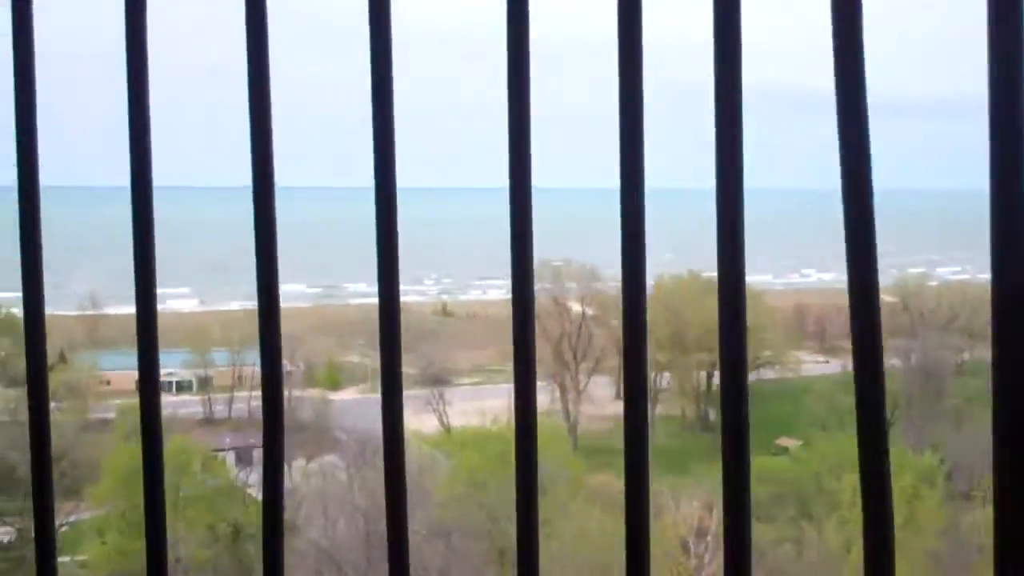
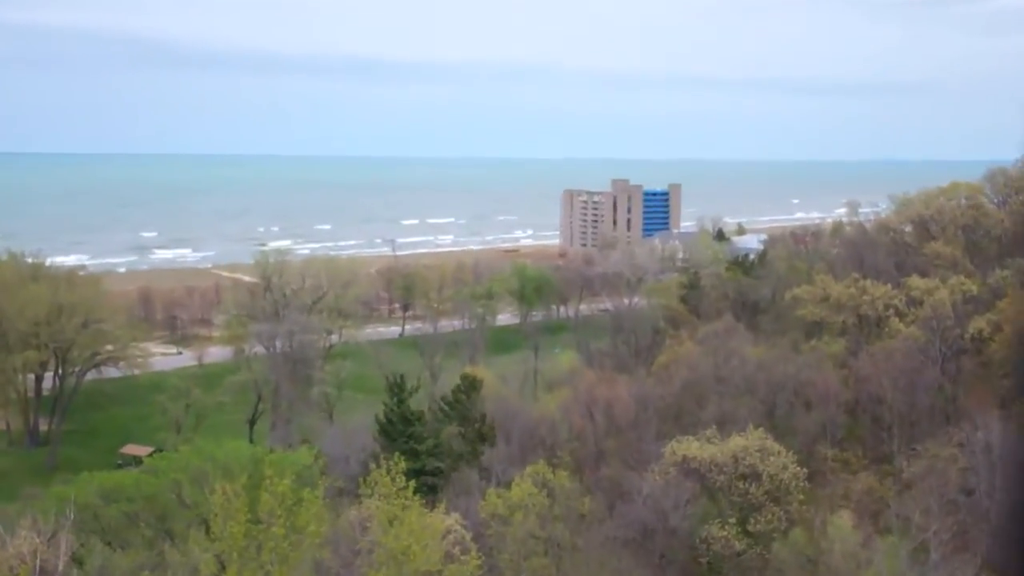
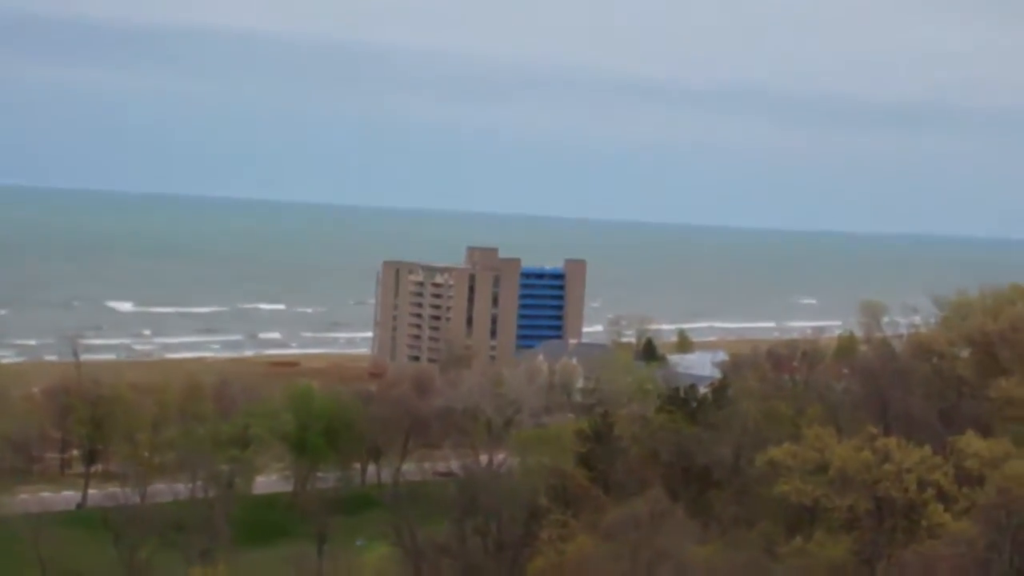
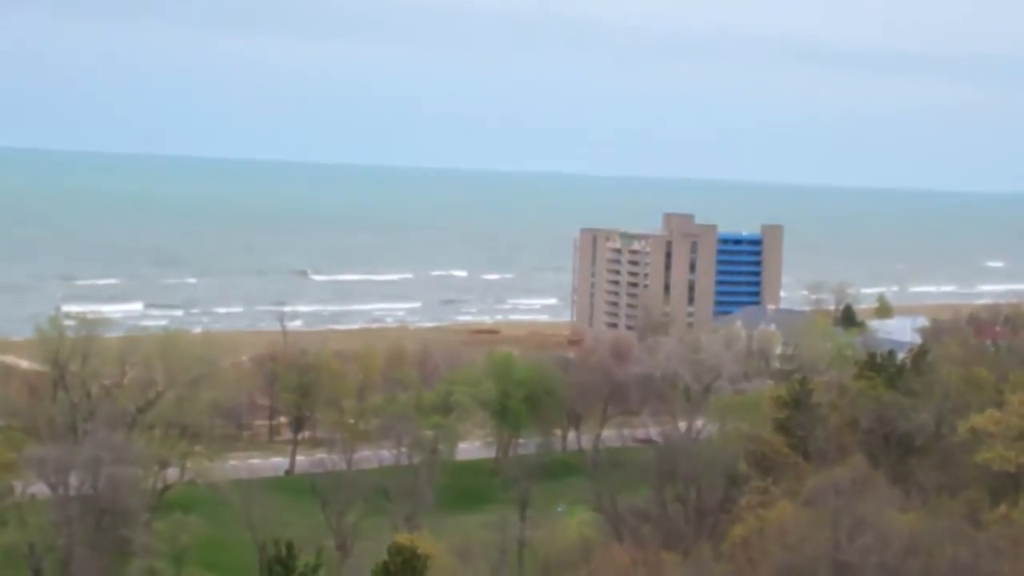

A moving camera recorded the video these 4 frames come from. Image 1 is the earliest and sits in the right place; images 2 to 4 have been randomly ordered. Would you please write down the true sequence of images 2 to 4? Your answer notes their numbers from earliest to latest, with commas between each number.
2, 4, 3
